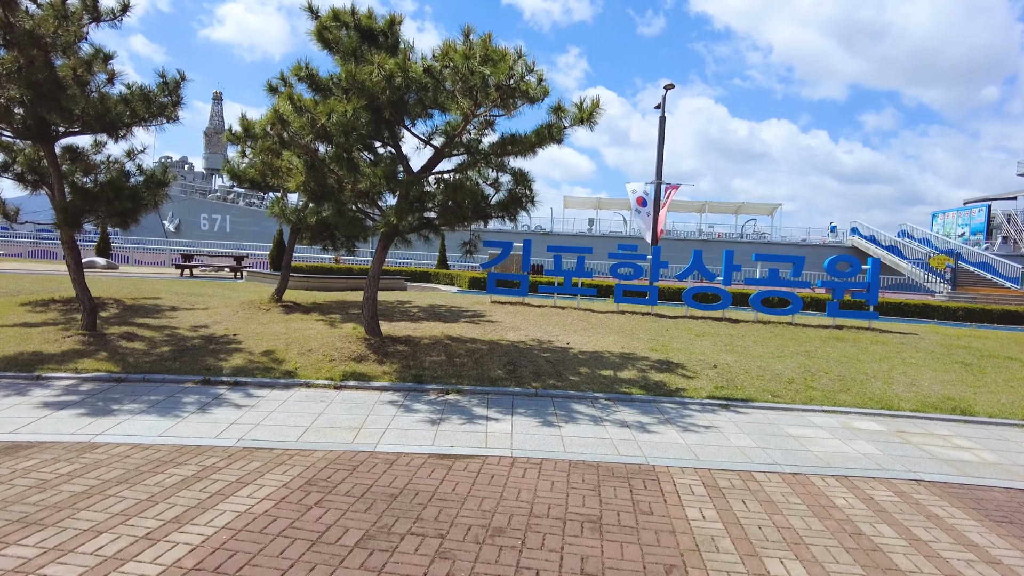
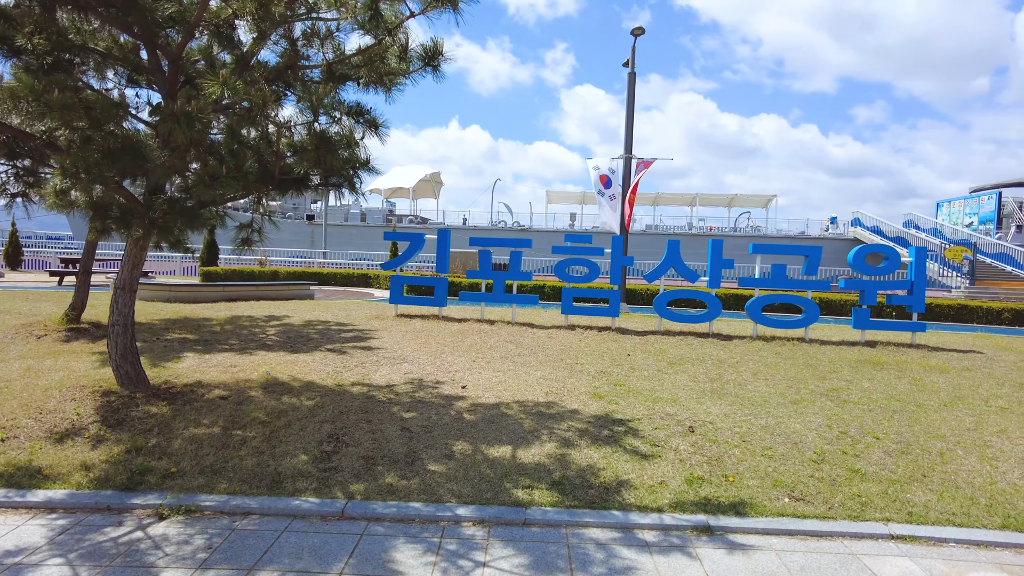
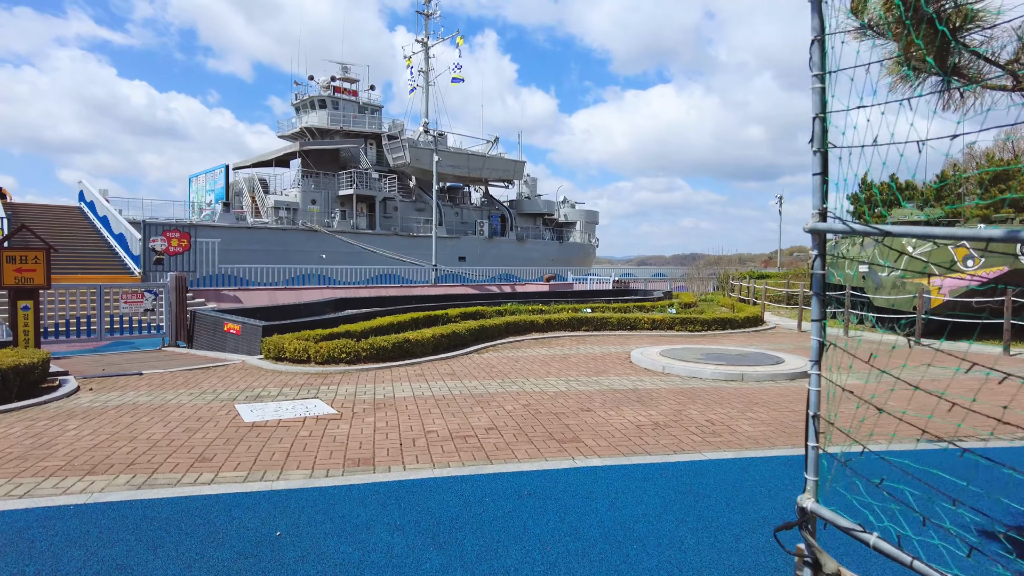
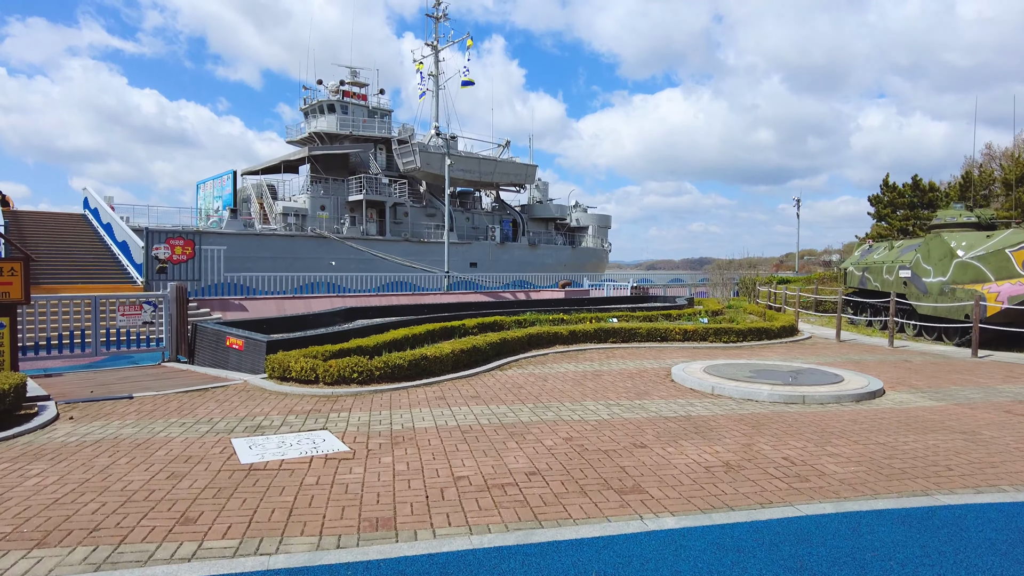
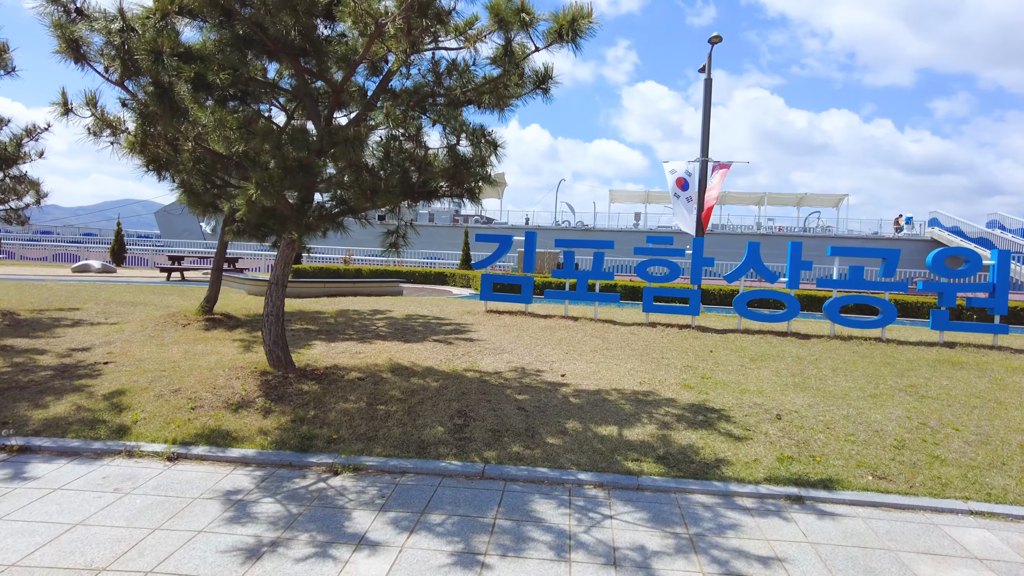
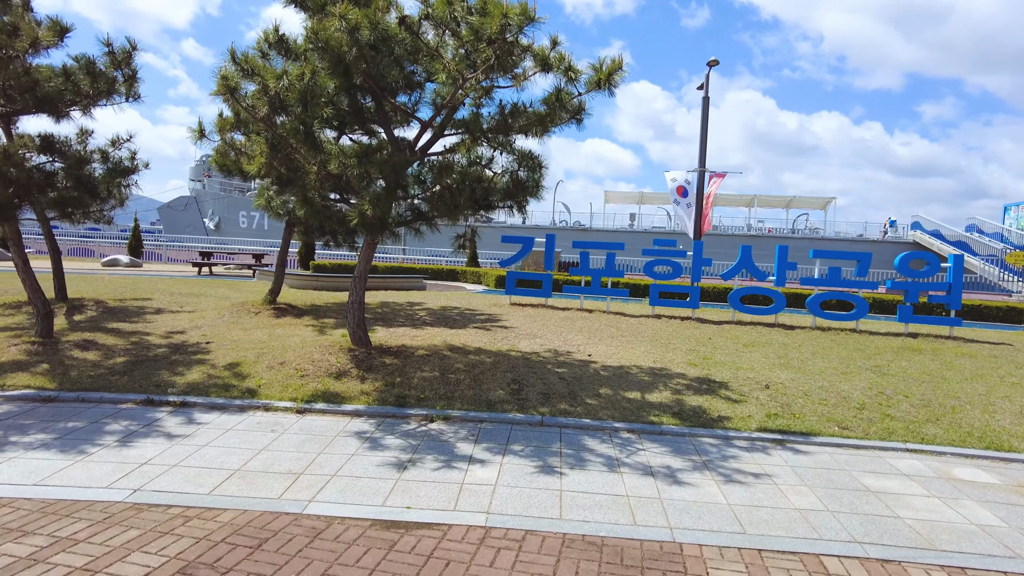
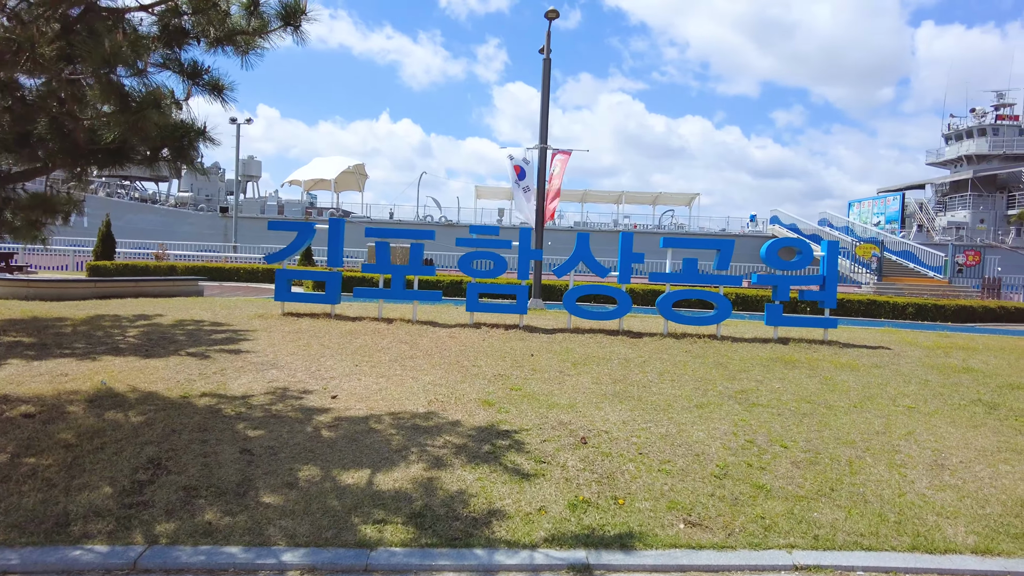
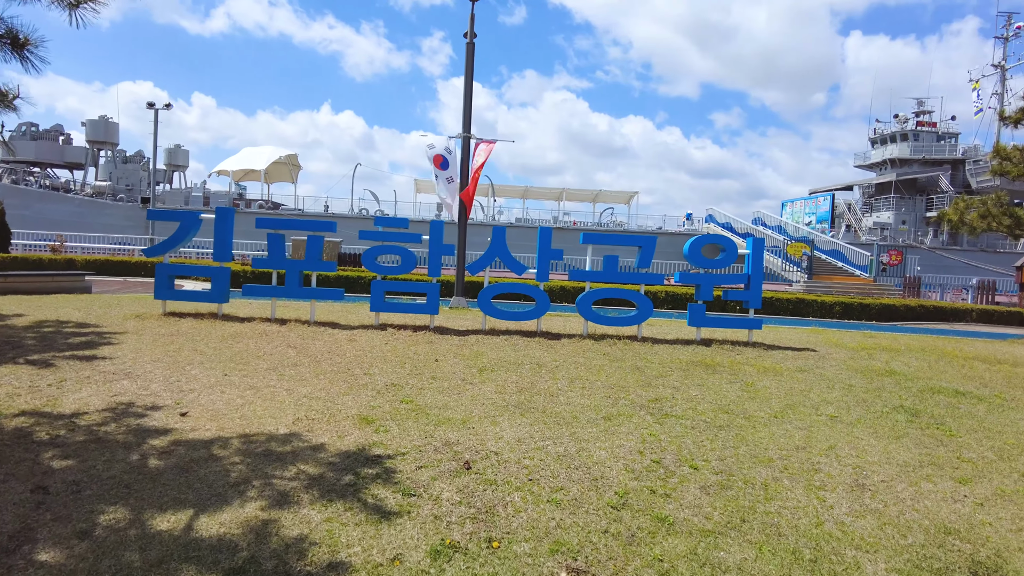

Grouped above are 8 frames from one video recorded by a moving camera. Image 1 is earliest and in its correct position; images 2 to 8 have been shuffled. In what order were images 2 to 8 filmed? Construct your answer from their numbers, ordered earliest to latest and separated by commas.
6, 5, 2, 7, 8, 3, 4
